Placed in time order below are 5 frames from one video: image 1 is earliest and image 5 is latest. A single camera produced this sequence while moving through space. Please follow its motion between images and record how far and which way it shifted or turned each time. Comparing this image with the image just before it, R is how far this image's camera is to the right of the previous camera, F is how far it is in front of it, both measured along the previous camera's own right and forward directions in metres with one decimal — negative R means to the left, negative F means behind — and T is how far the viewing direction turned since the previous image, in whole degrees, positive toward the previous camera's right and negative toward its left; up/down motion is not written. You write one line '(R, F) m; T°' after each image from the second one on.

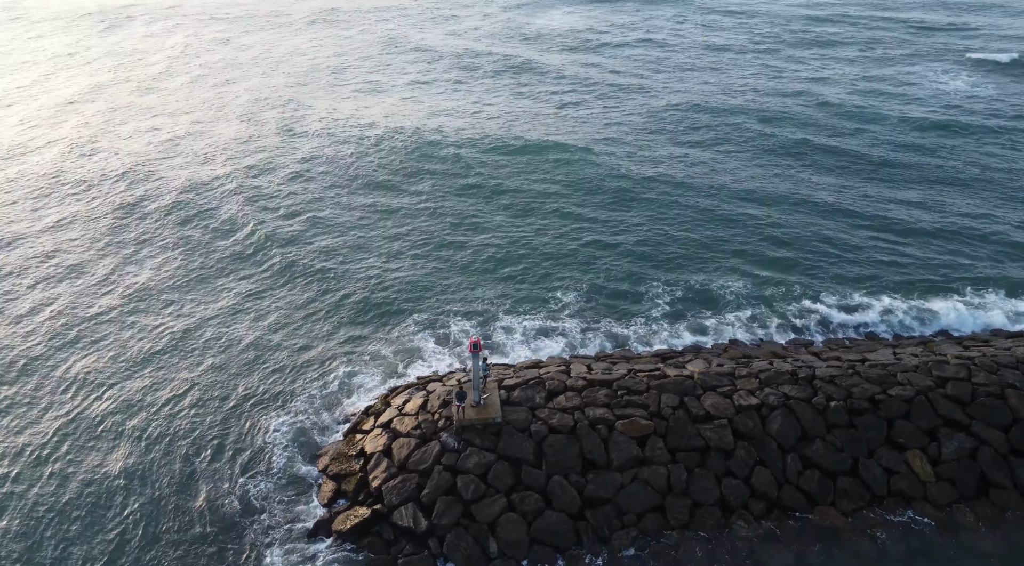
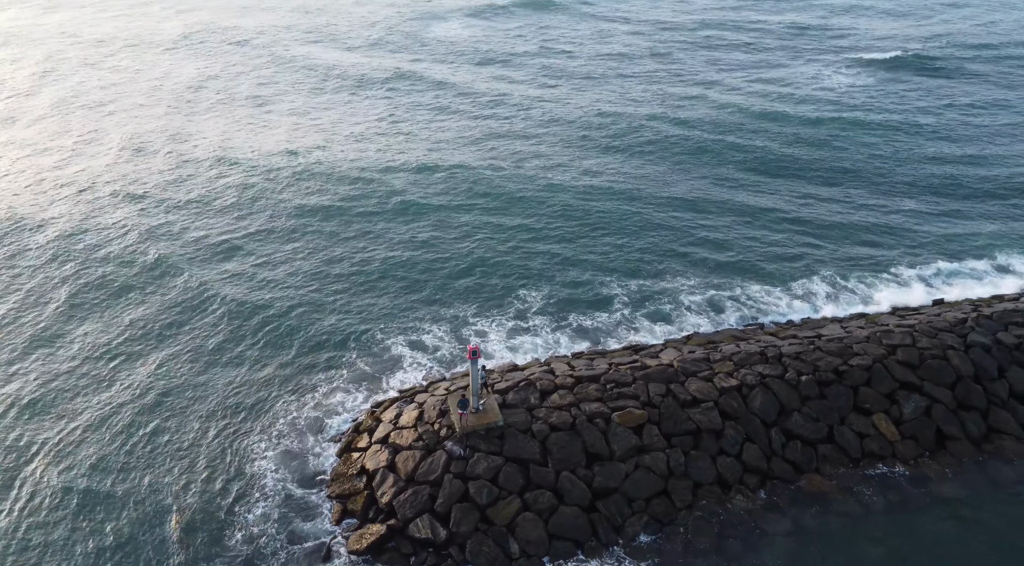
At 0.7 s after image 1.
(+0.4, -1.3) m; +2°
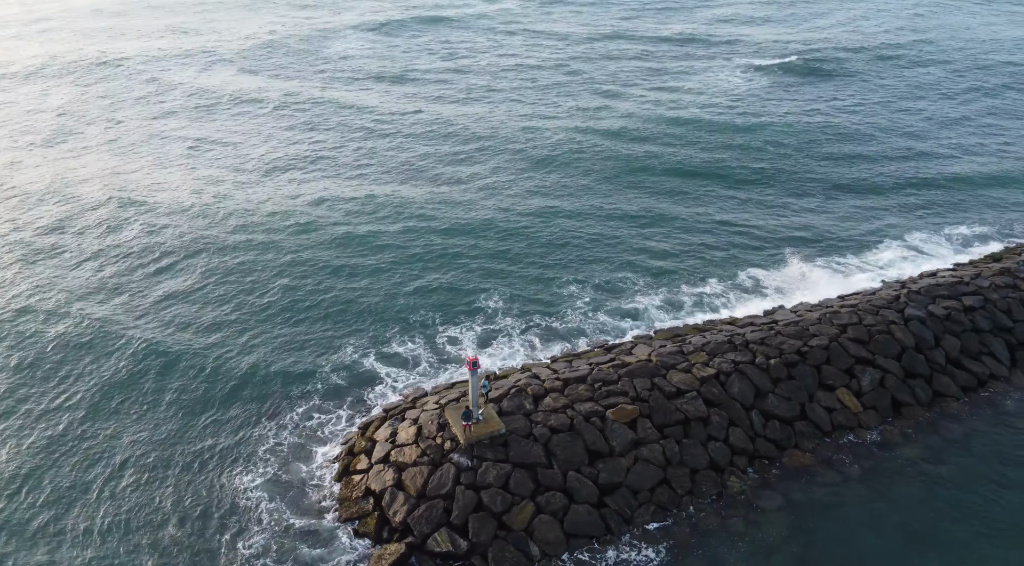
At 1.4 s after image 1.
(-2.3, -0.2) m; +7°
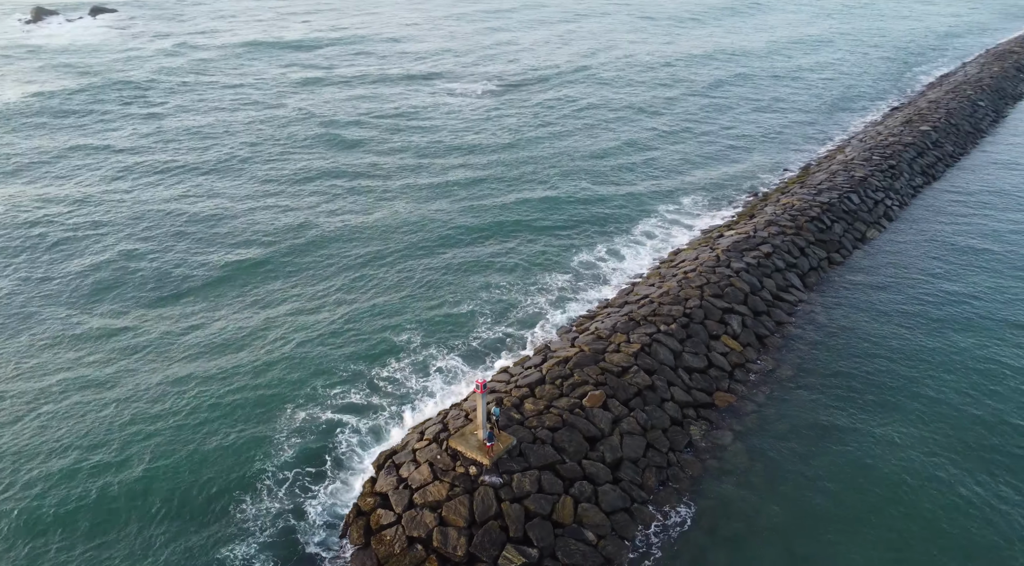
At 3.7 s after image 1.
(-7.5, +0.4) m; +23°
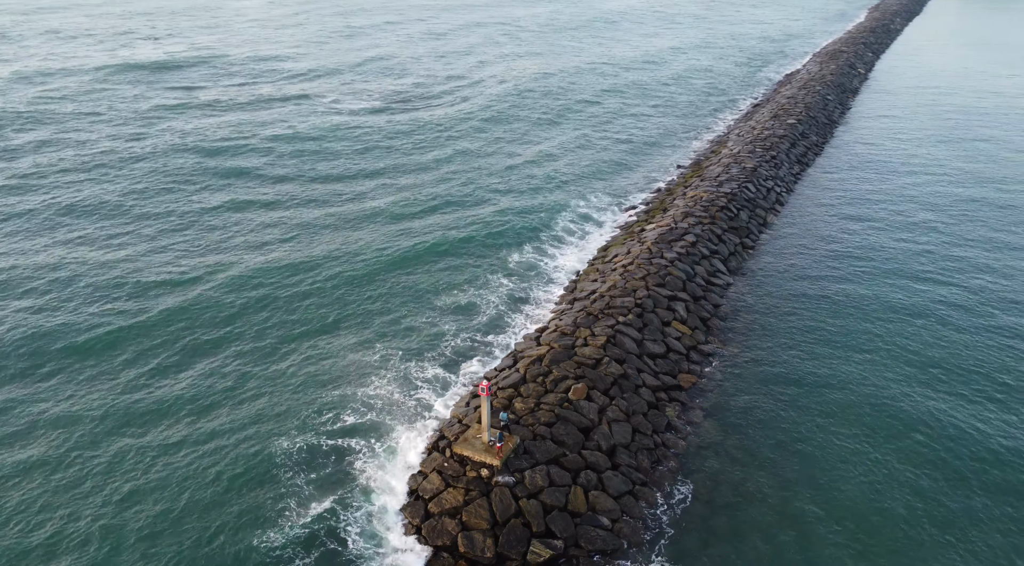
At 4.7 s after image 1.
(-3.3, -0.2) m; +10°
